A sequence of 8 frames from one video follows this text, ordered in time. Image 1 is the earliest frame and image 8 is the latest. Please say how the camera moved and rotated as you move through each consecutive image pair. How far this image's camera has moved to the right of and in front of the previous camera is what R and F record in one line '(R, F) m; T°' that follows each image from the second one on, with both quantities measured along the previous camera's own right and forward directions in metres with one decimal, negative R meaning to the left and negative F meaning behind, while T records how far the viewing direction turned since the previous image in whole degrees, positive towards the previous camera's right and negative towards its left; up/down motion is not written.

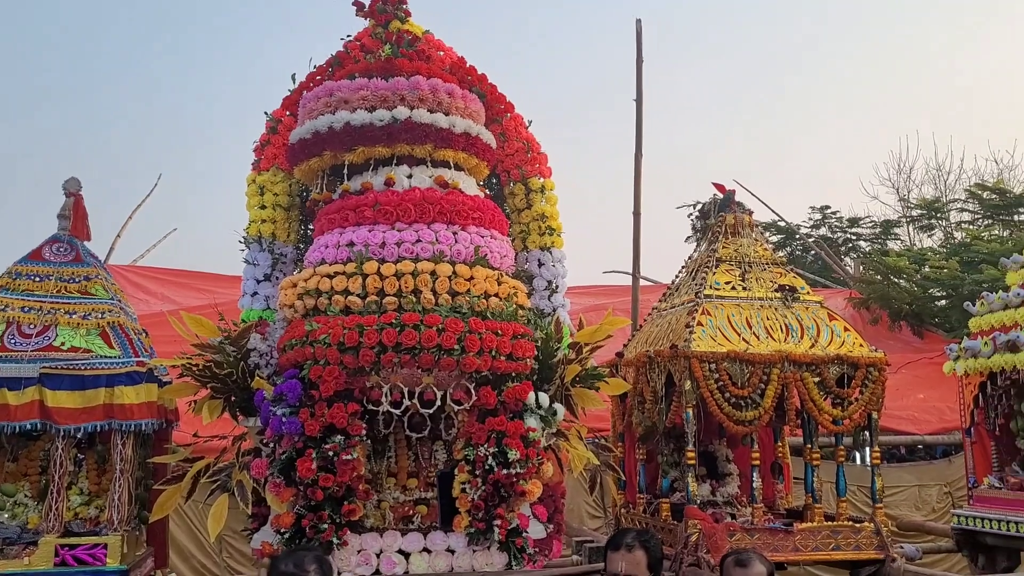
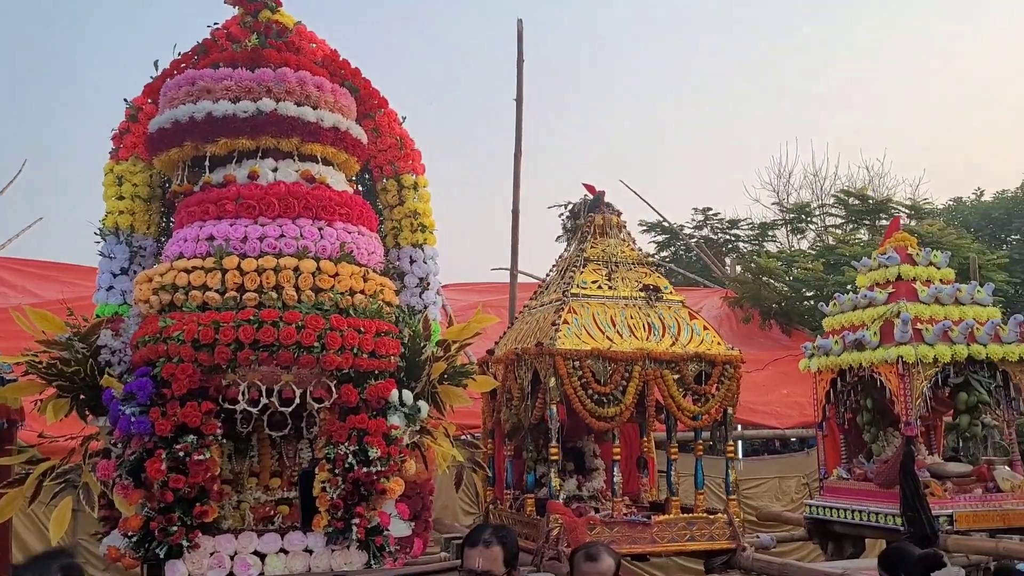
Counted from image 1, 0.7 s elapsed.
(+0.2, 0.0) m; +7°
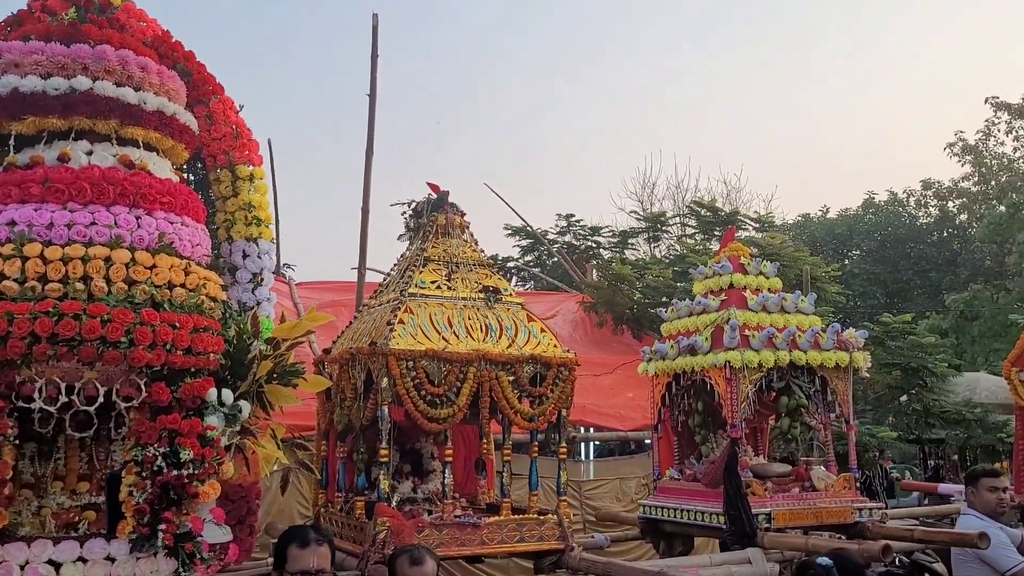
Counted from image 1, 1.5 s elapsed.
(+0.2, 0.0) m; +8°
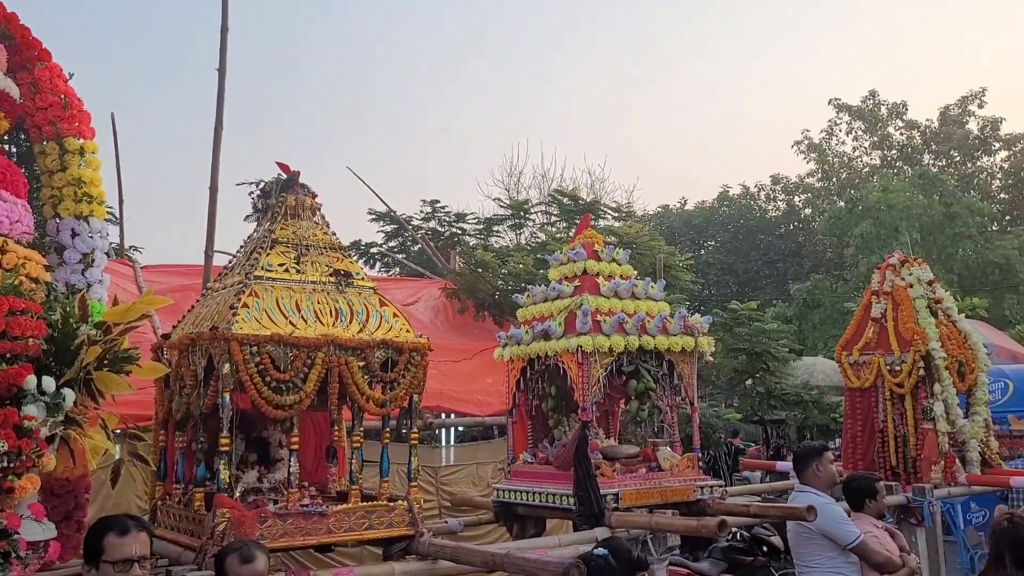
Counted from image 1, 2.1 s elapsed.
(+0.1, 0.0) m; +9°
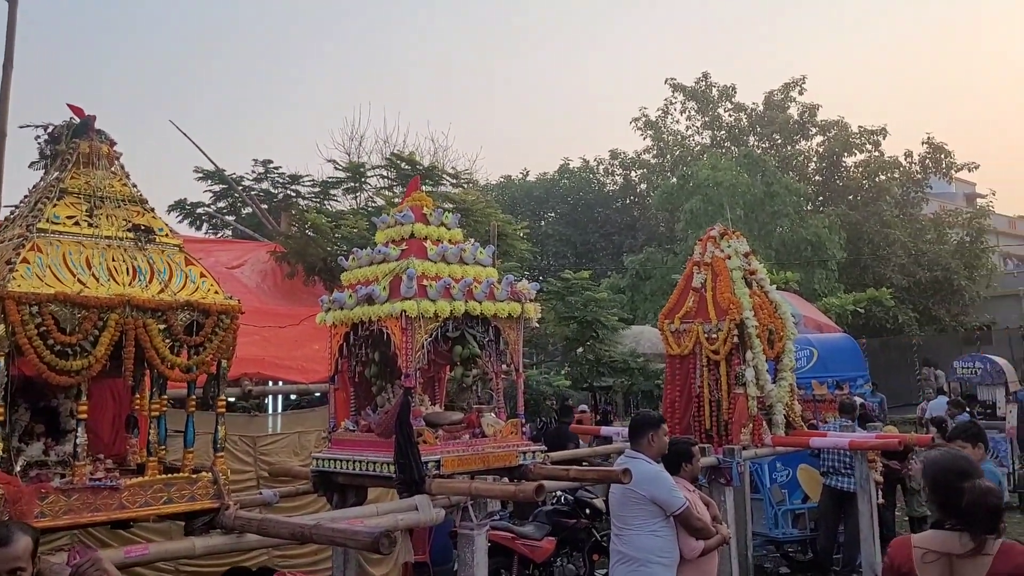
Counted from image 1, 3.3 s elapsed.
(+0.2, +0.1) m; +10°
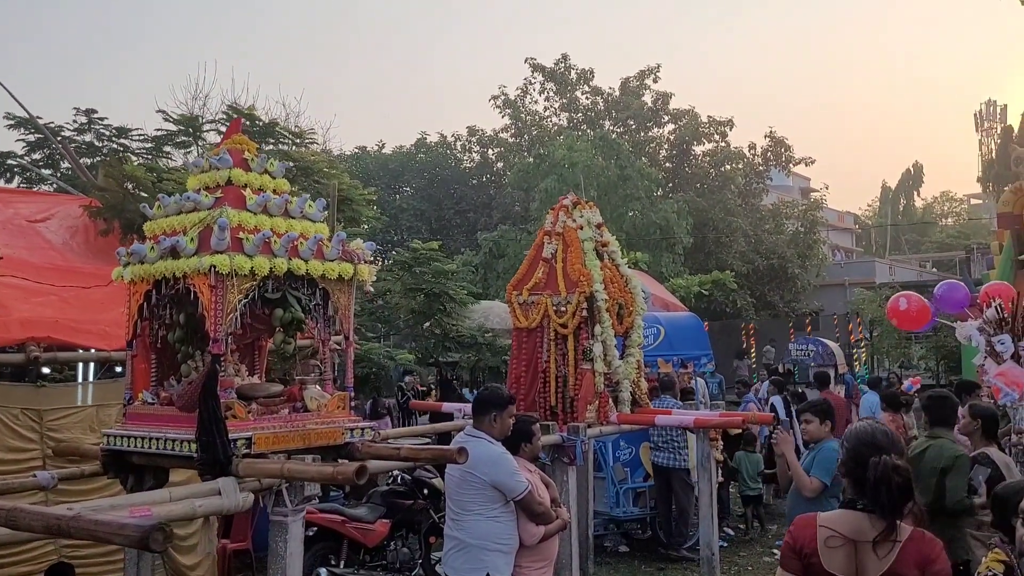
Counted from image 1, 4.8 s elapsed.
(+0.2, +0.6) m; +9°
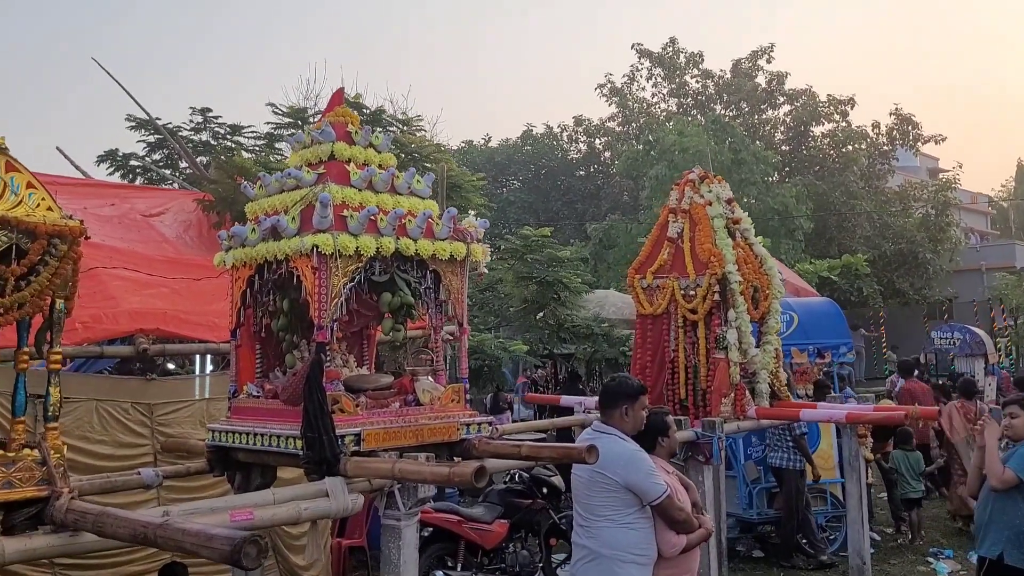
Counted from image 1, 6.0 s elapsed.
(-0.2, +0.7) m; -7°
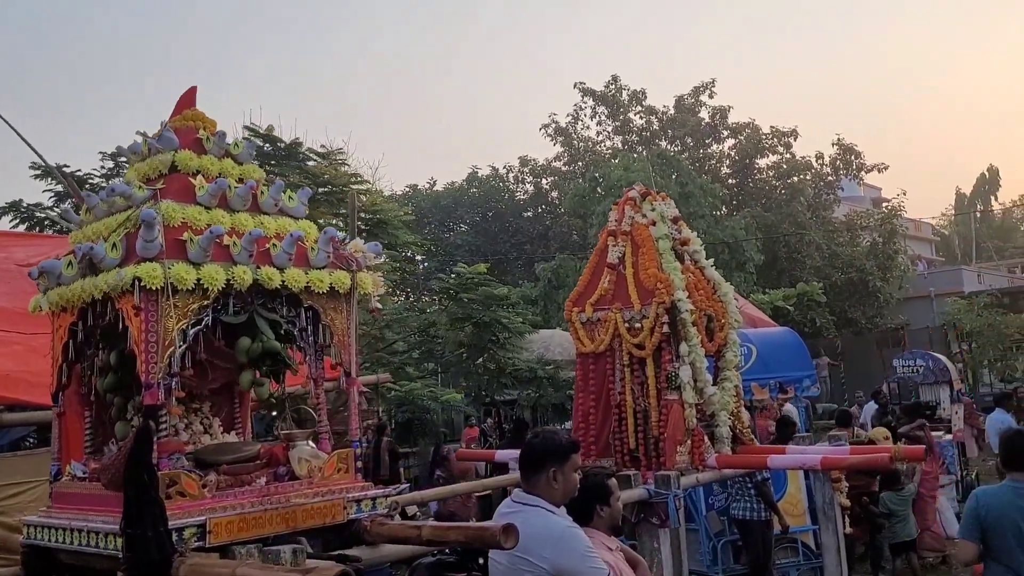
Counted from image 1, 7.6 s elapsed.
(+0.3, +1.2) m; +3°
